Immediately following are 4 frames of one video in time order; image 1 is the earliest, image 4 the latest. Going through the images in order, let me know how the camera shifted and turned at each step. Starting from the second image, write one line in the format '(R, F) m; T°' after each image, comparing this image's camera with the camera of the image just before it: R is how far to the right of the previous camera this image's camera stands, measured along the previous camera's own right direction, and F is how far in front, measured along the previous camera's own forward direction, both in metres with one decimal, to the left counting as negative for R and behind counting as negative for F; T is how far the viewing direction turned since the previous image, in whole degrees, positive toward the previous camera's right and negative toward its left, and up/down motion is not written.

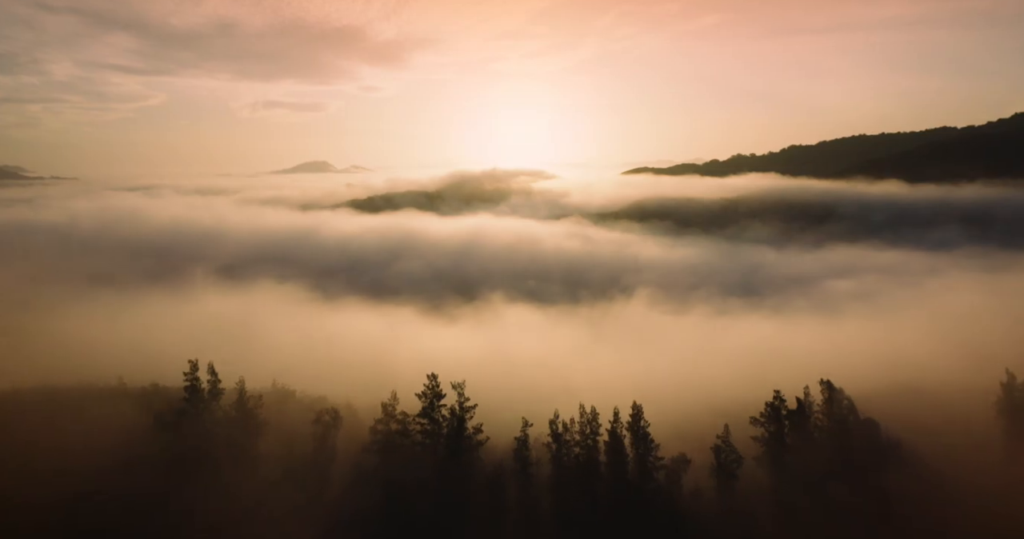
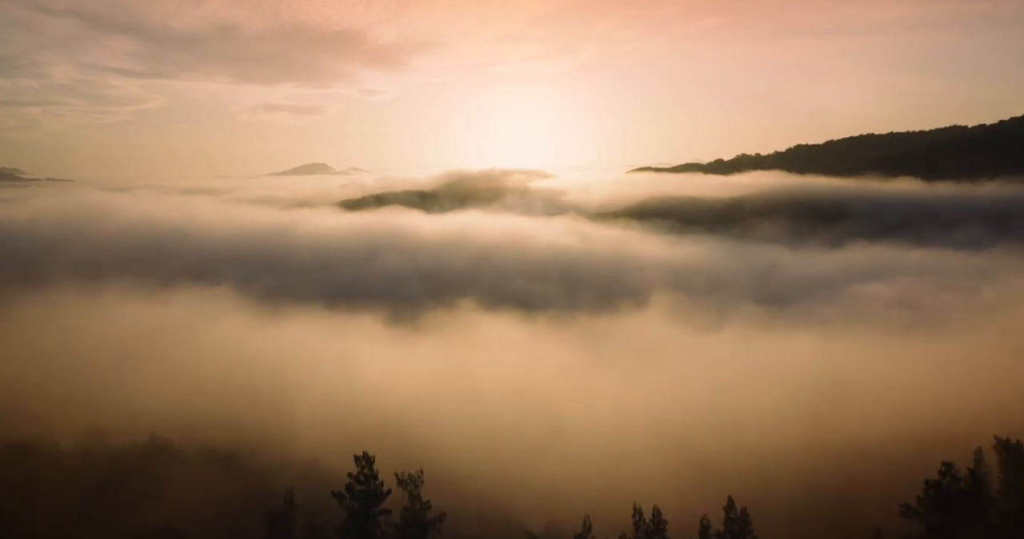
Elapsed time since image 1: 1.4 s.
(-0.7, -5.2) m; 0°
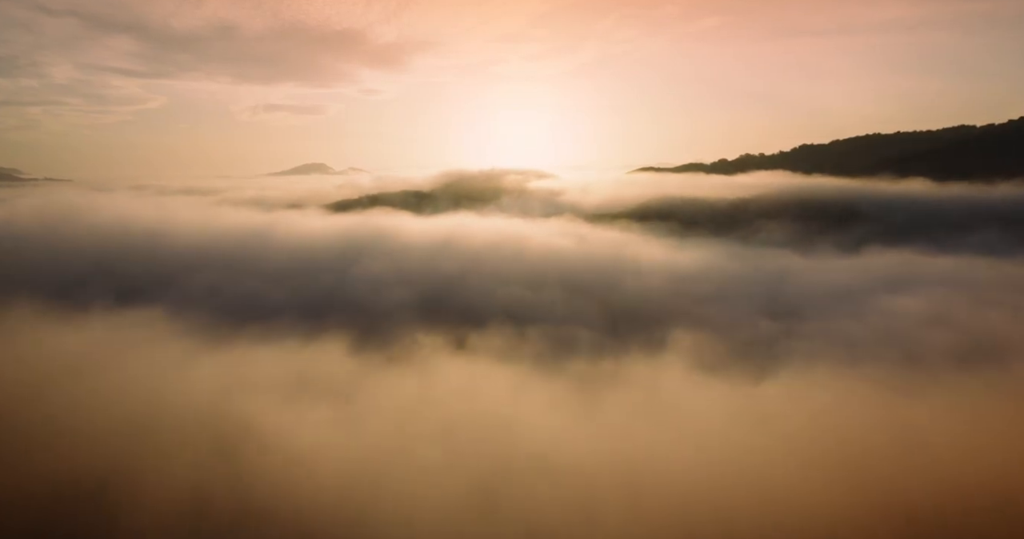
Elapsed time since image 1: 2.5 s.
(-0.4, -2.4) m; 0°
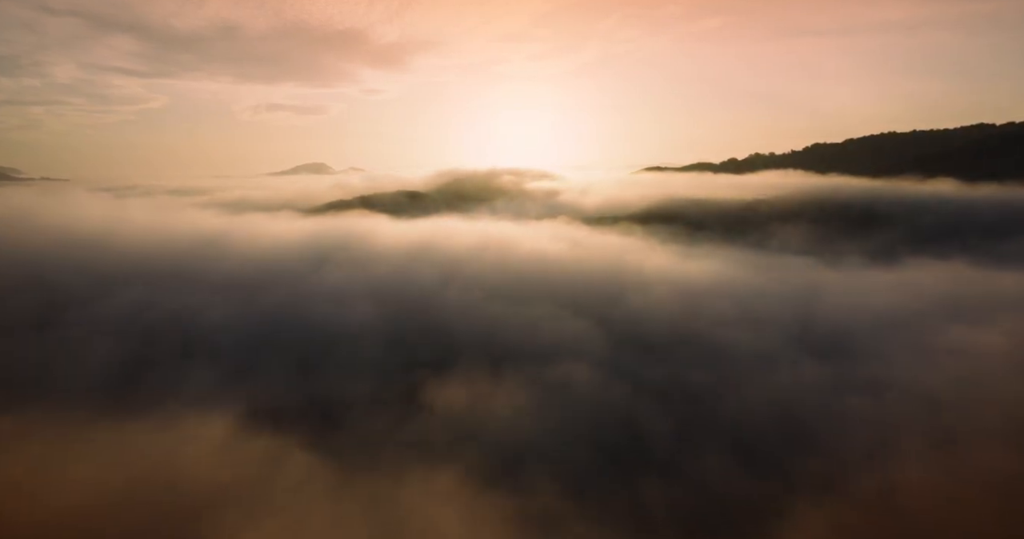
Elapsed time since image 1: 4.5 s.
(-0.8, -4.9) m; 0°
